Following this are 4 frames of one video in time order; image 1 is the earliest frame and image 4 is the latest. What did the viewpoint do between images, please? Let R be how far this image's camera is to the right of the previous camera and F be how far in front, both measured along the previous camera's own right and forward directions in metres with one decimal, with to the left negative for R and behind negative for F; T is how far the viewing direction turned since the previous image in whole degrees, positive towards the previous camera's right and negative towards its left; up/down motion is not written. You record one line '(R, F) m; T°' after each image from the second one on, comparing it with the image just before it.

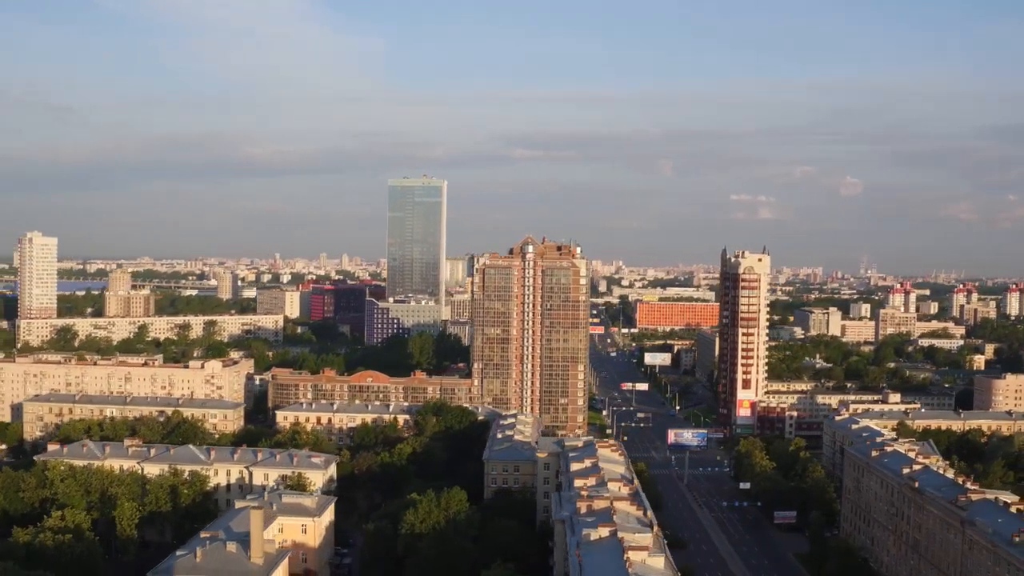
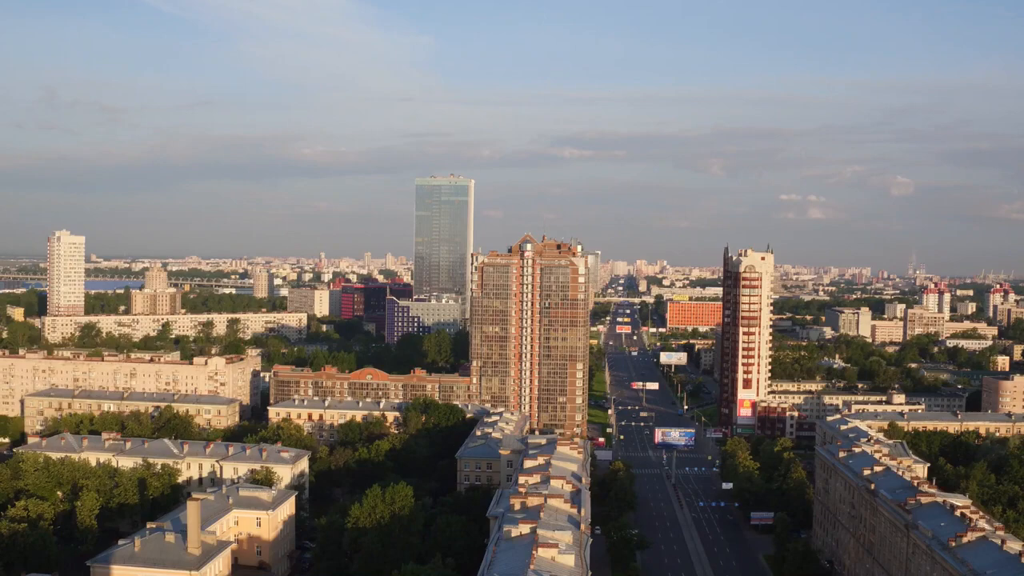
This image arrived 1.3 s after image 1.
(+3.2, 0.0) m; -3°
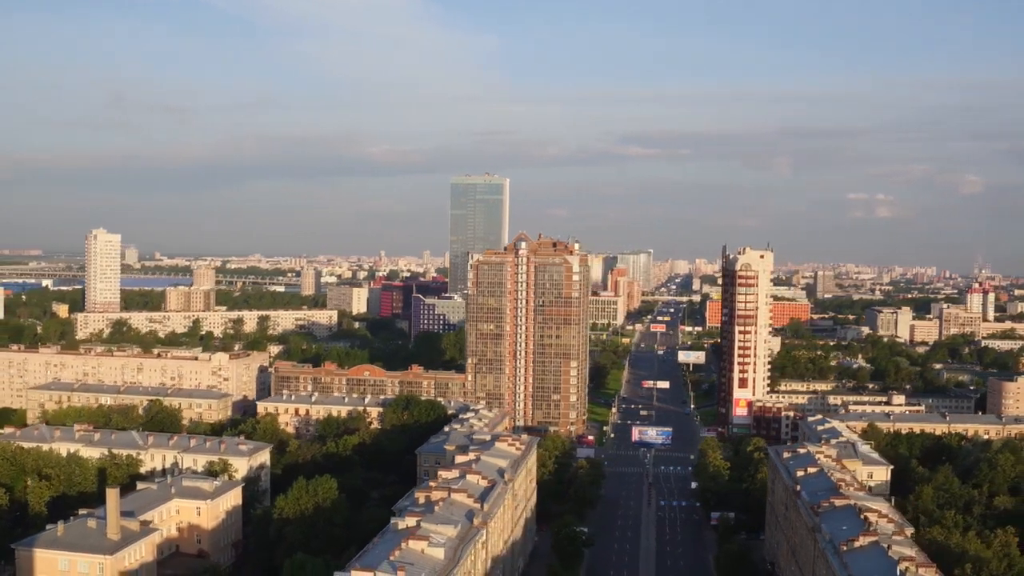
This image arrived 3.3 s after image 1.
(+4.6, -0.2) m; -4°
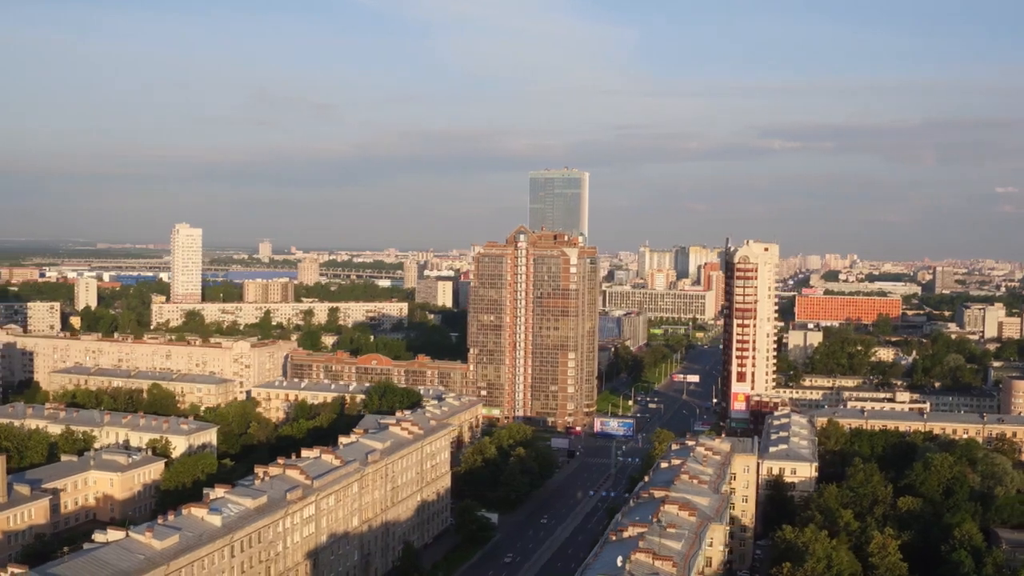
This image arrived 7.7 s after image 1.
(+9.3, -0.4) m; -8°
